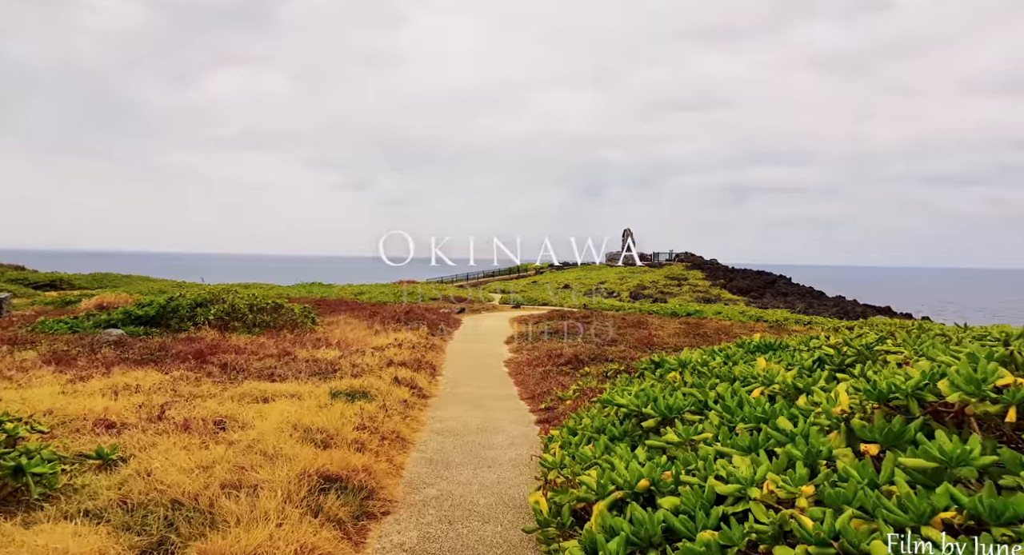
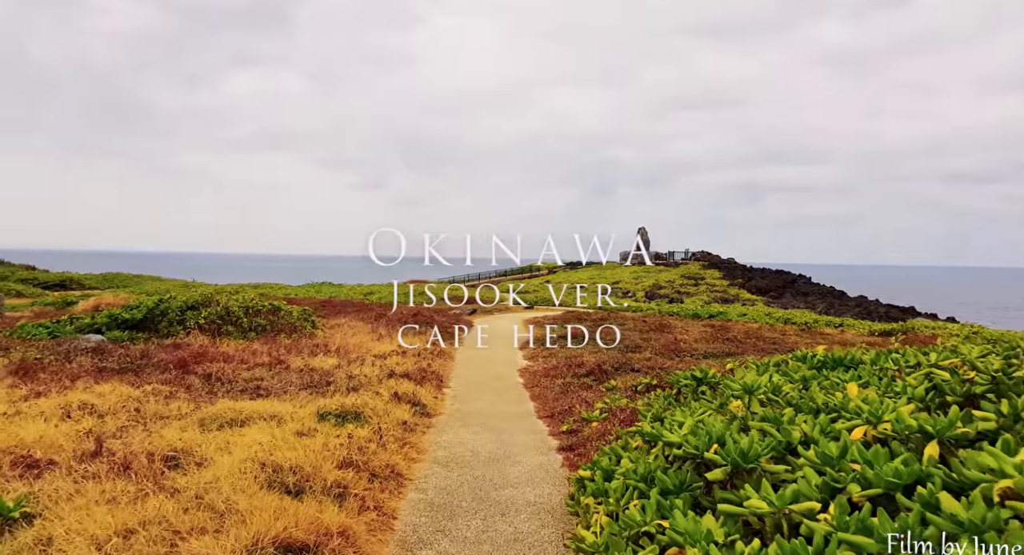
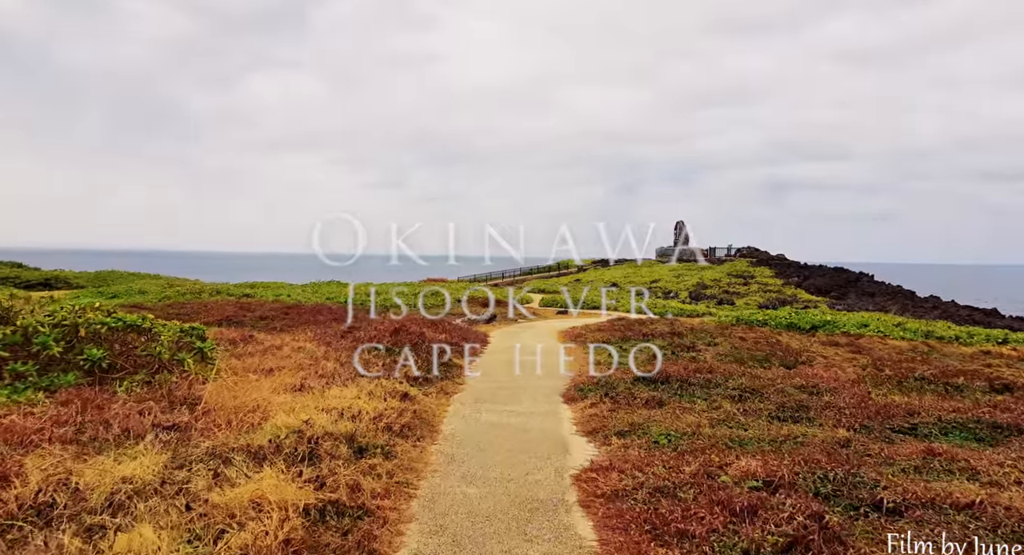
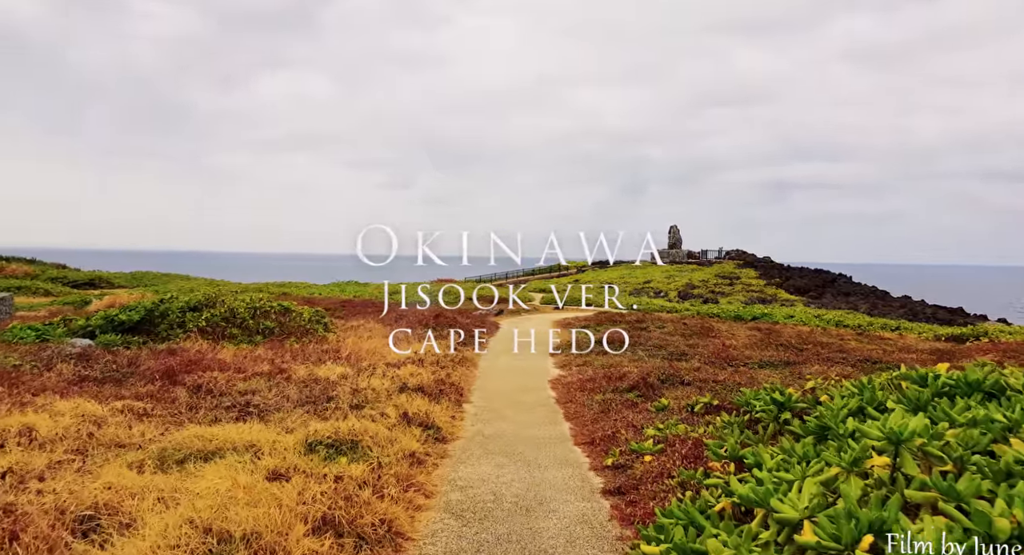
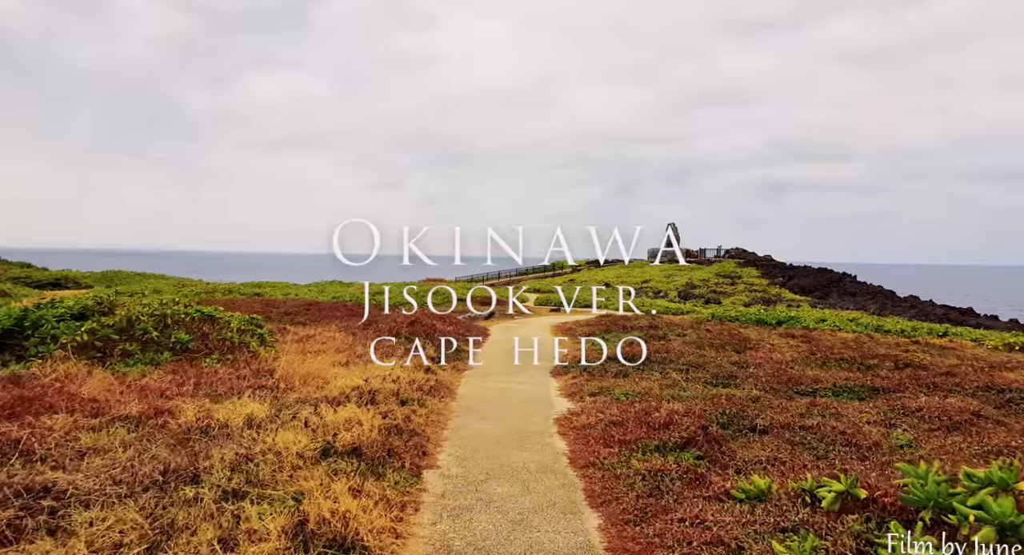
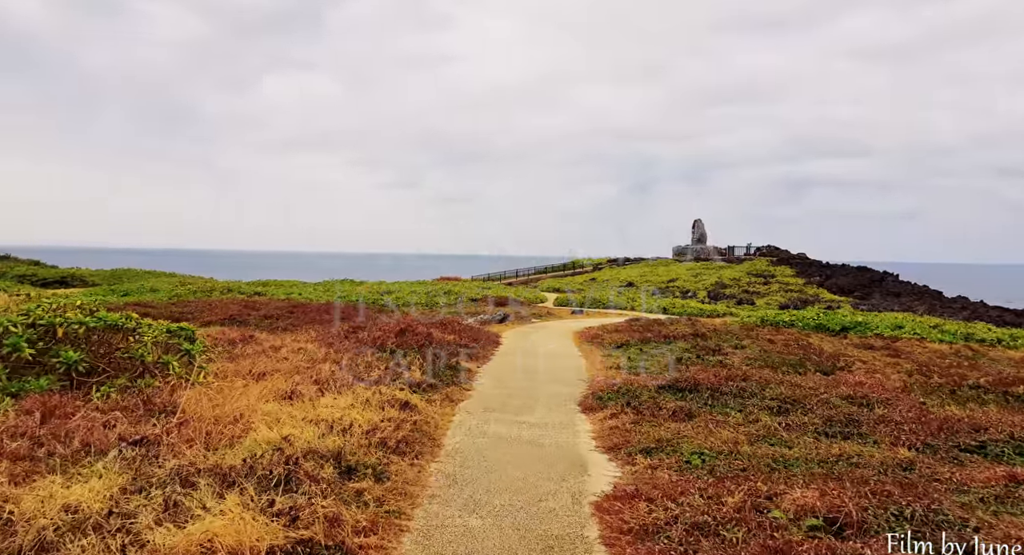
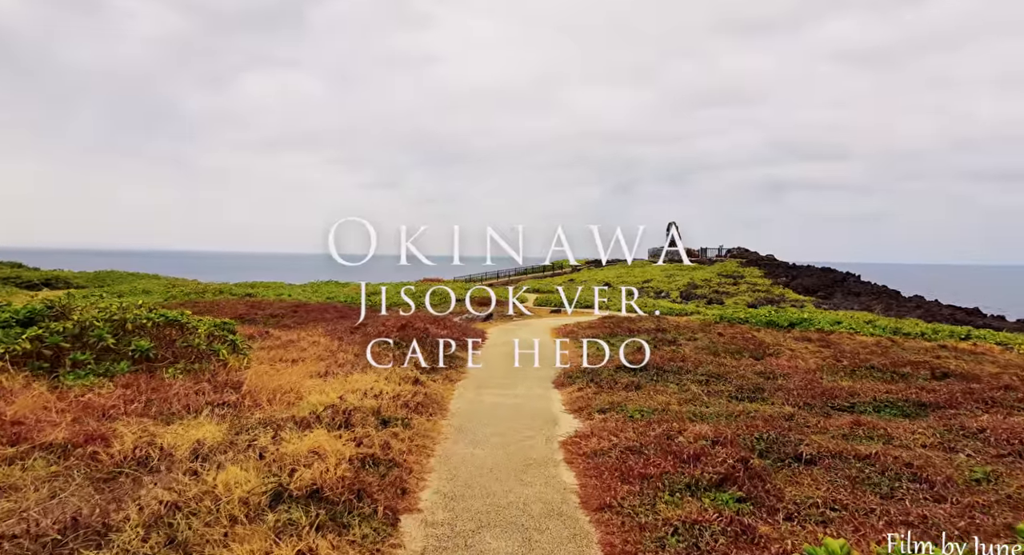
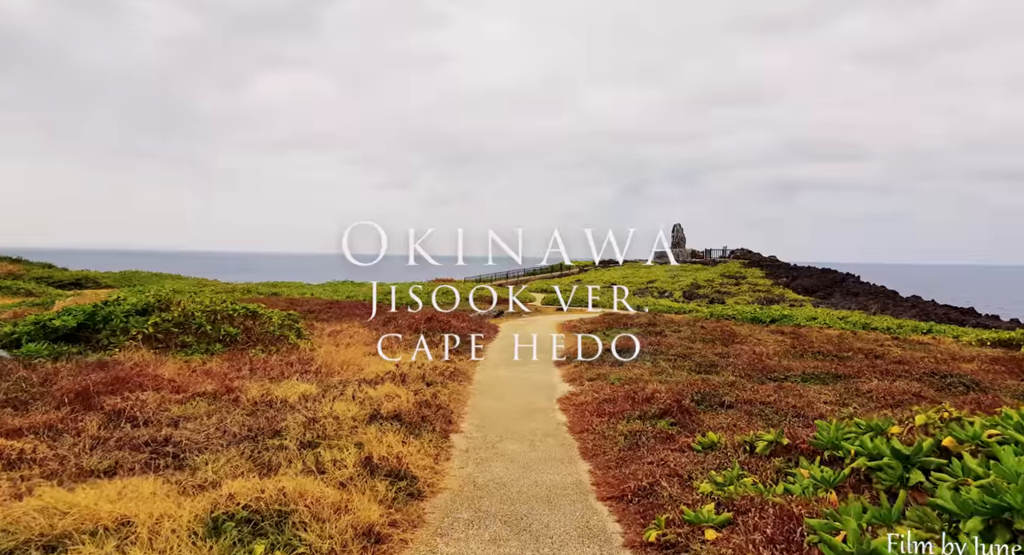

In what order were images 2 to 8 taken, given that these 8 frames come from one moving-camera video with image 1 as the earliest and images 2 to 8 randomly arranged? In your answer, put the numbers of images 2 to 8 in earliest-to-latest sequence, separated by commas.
2, 4, 8, 5, 7, 3, 6
